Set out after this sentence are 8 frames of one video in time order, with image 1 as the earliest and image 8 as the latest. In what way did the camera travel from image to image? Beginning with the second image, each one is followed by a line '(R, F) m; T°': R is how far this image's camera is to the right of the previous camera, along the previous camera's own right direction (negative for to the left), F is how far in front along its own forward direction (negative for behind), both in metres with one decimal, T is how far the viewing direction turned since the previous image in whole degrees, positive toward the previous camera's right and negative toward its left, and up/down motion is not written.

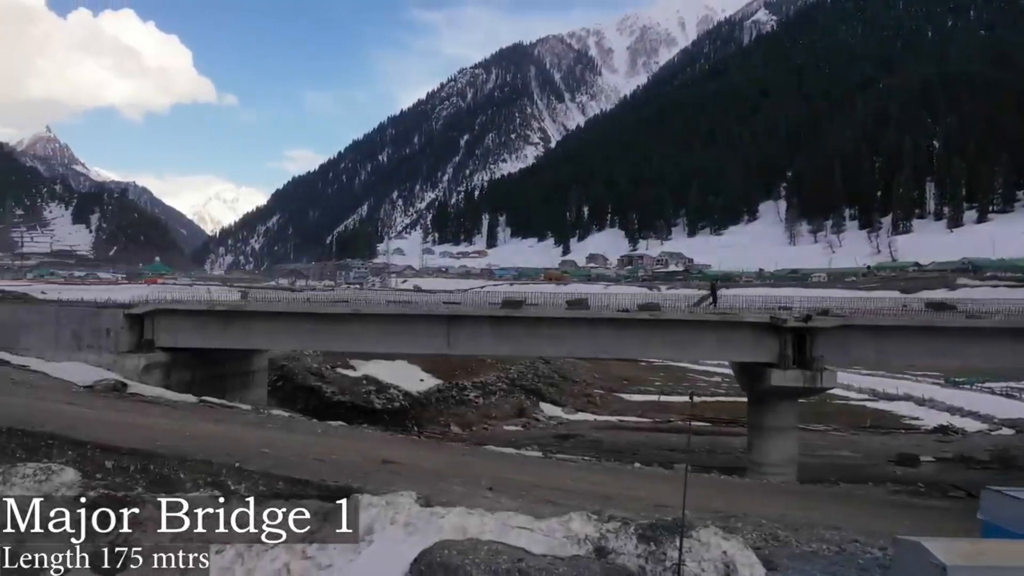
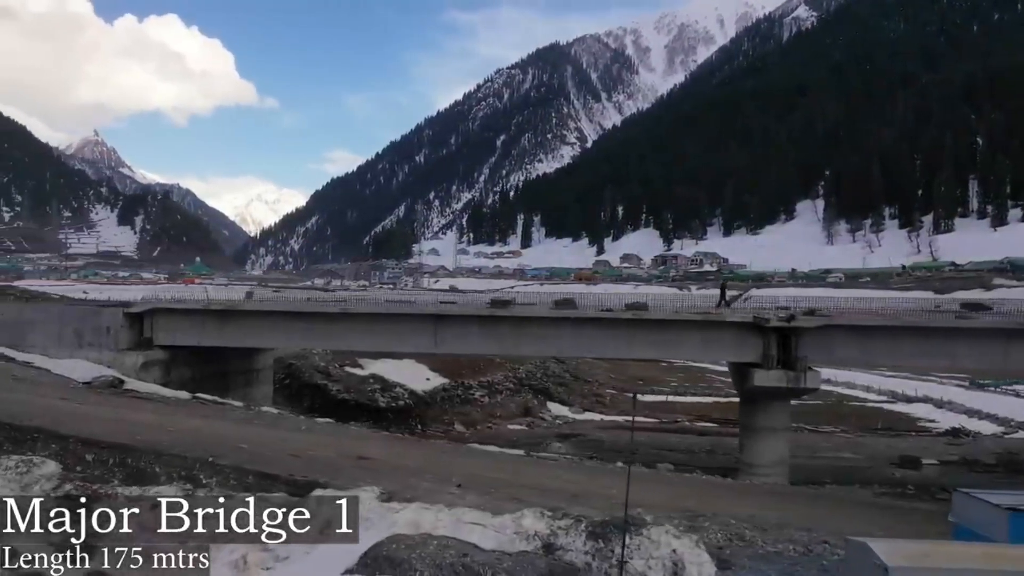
(+1.3, -0.1) m; -2°
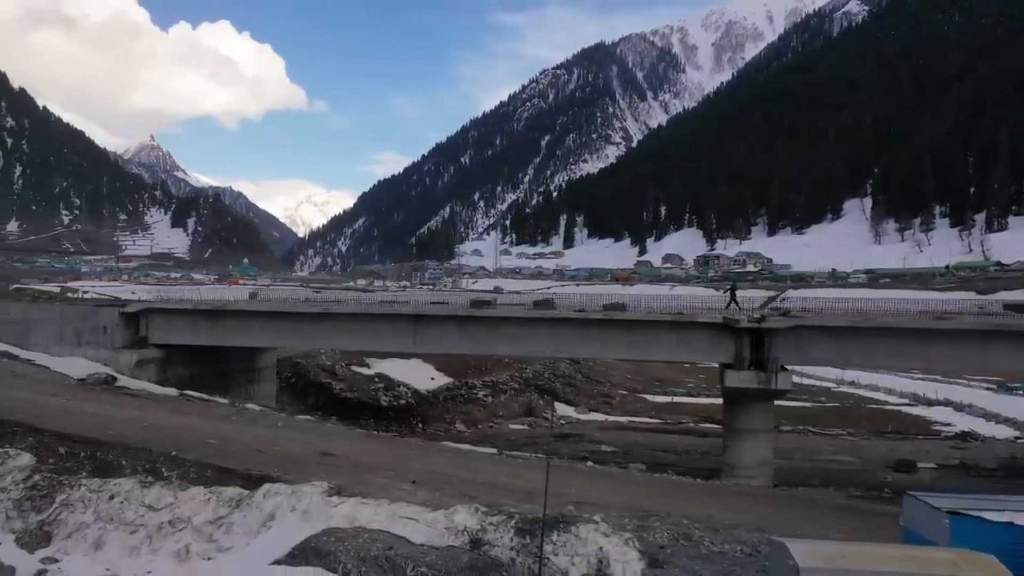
(+1.8, -0.2) m; -3°
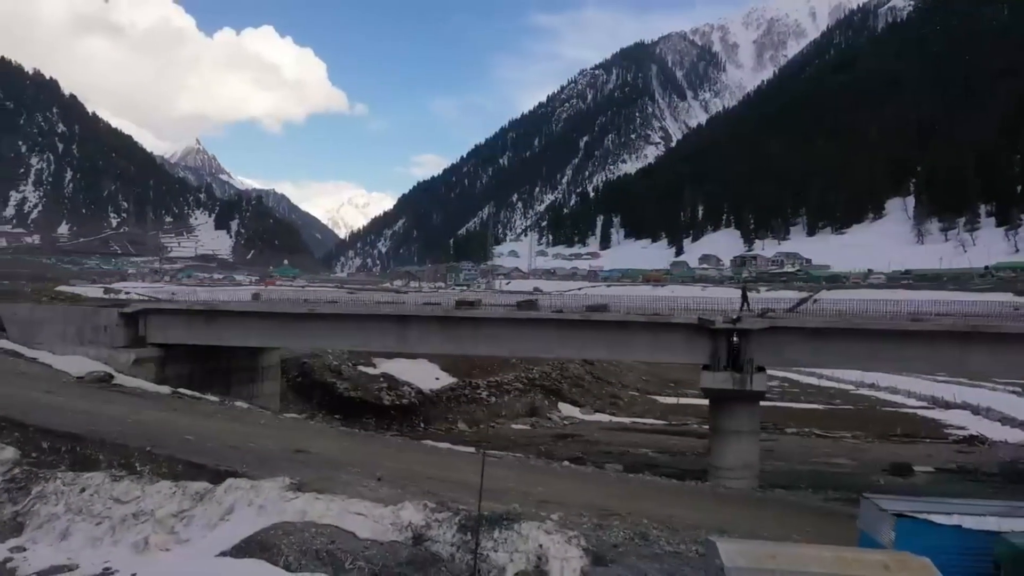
(+1.5, -0.2) m; -2°
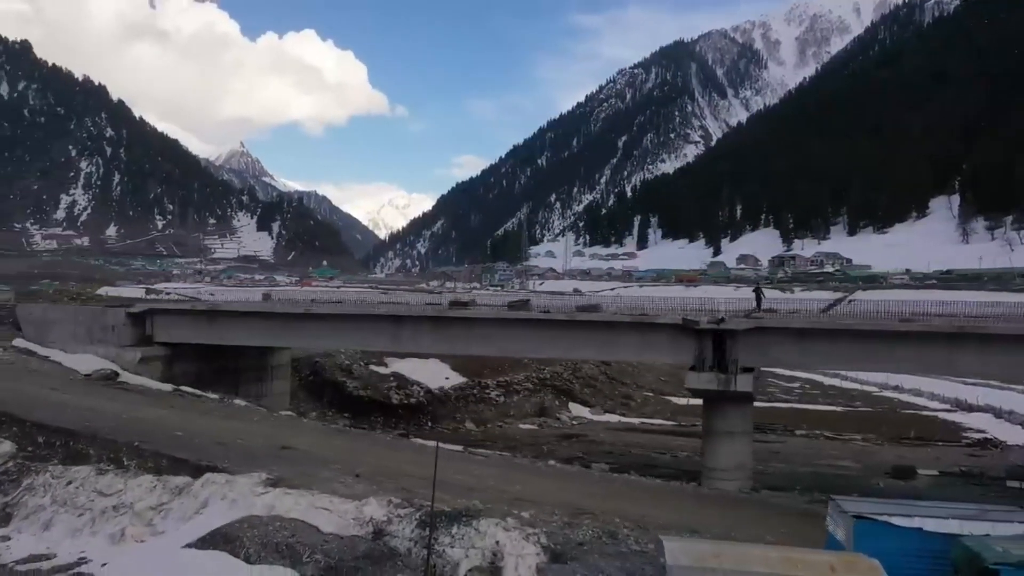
(+1.3, -0.2) m; -3°
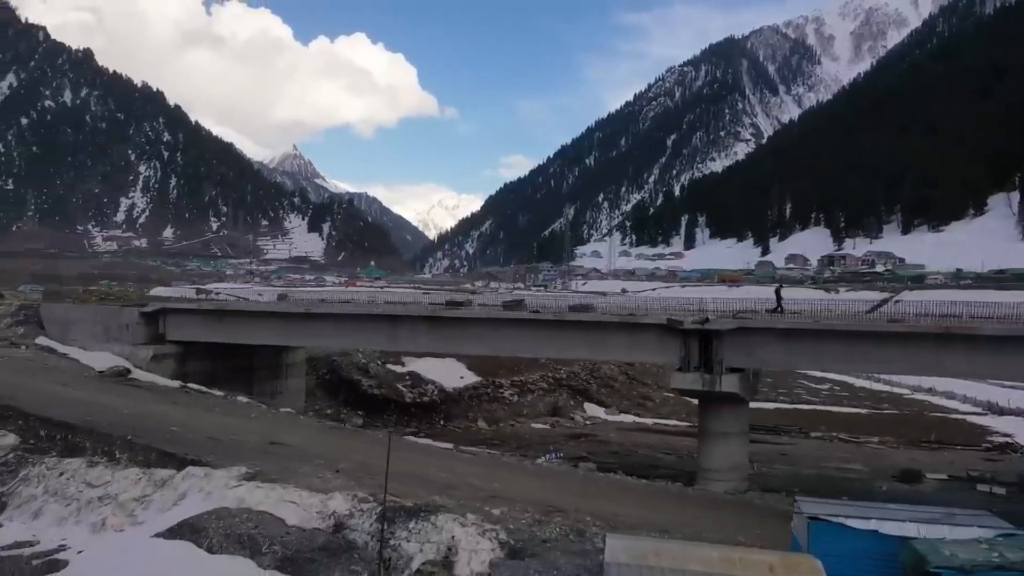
(+1.5, -0.2) m; -3°
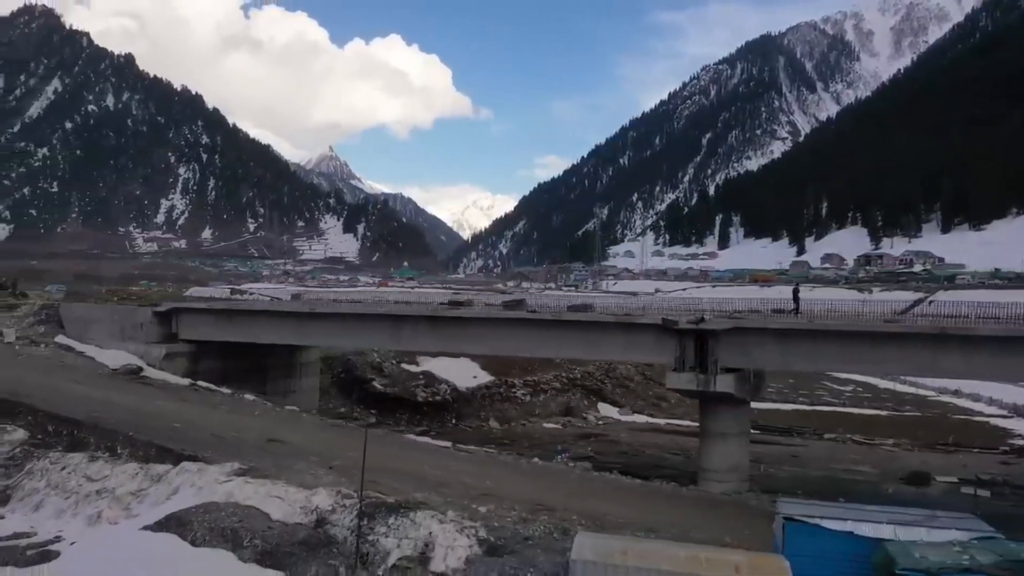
(+0.9, -0.1) m; -2°
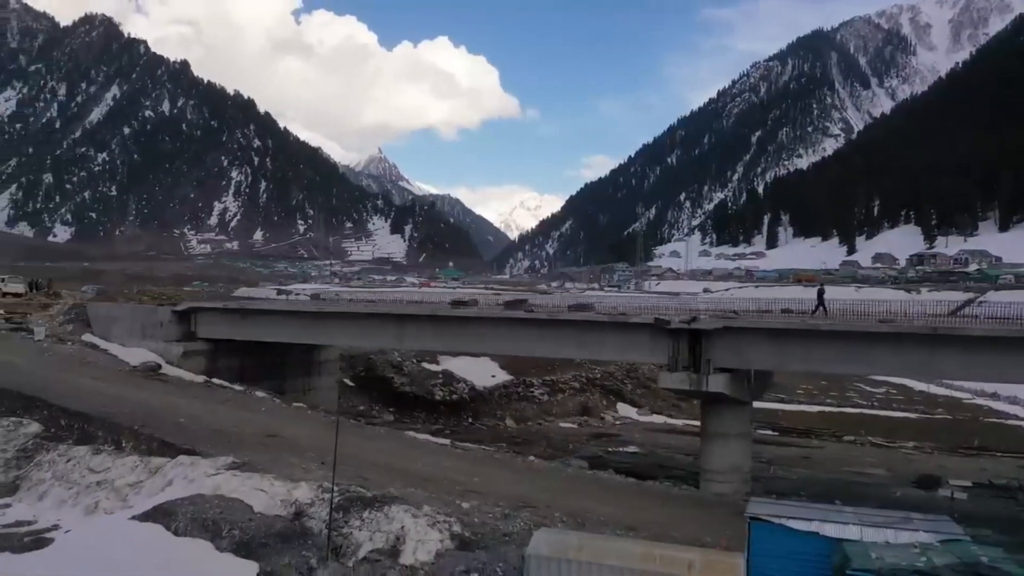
(+1.3, -0.2) m; -3°
